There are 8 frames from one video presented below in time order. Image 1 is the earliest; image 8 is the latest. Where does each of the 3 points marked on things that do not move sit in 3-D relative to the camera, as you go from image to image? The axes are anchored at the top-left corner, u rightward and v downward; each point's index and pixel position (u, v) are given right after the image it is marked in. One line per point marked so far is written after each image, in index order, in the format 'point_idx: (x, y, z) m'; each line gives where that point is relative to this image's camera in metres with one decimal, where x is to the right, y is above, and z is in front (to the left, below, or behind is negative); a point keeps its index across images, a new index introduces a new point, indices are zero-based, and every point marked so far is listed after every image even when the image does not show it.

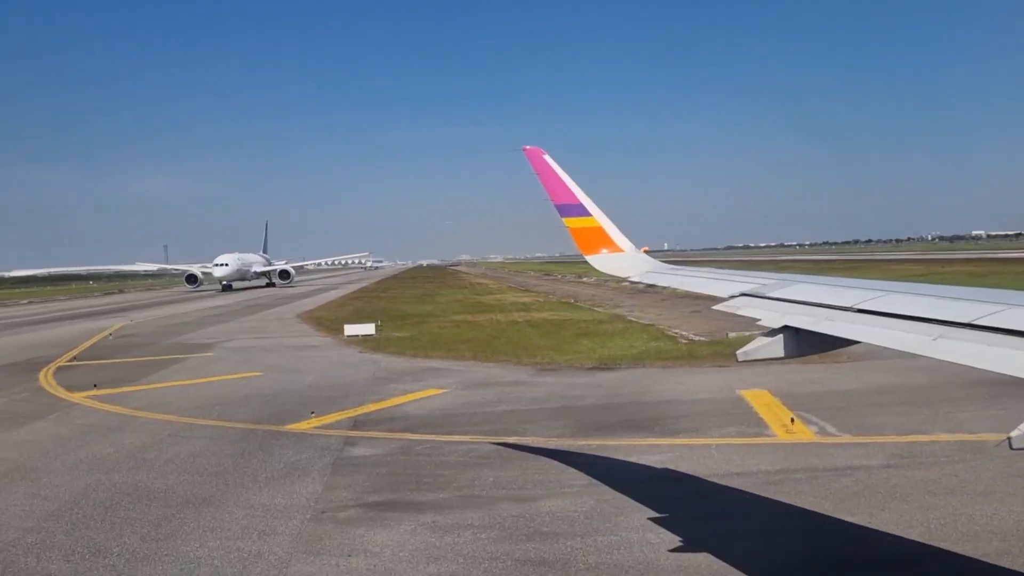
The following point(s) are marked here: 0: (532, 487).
0: (+0.2, -2.0, +7.5) m
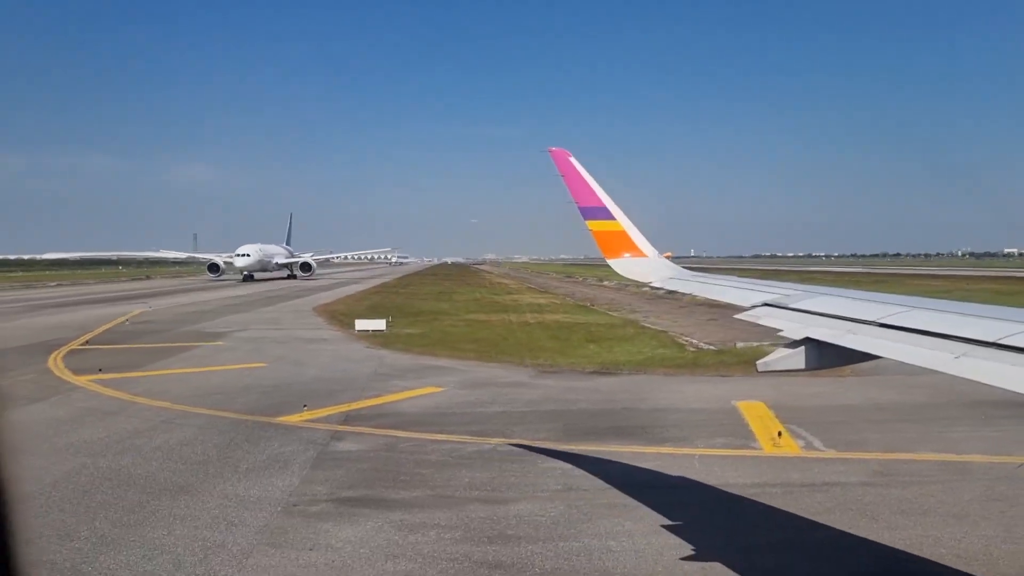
0: (-0.1, -2.0, +7.5) m
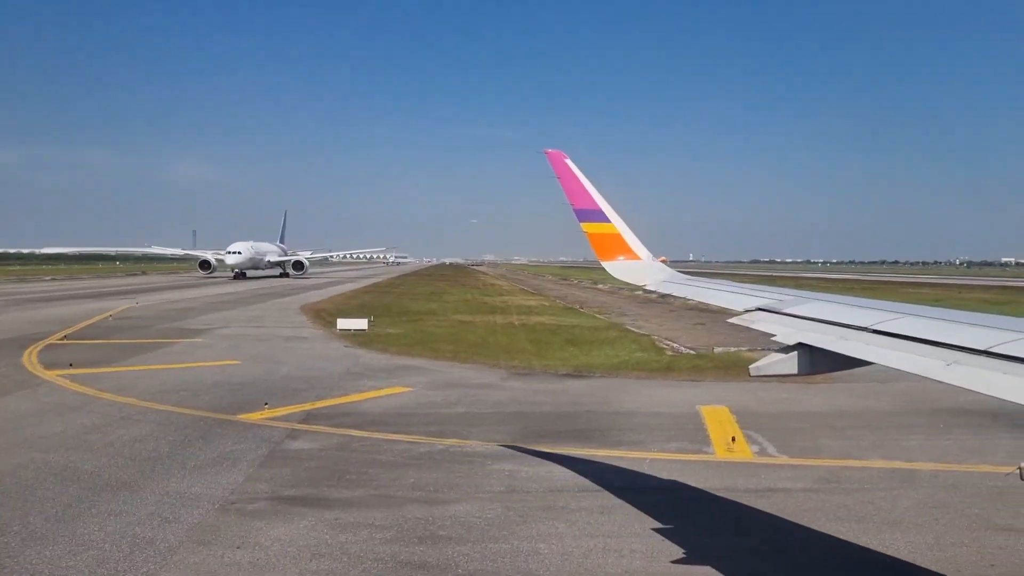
0: (-0.7, -2.0, +7.5) m
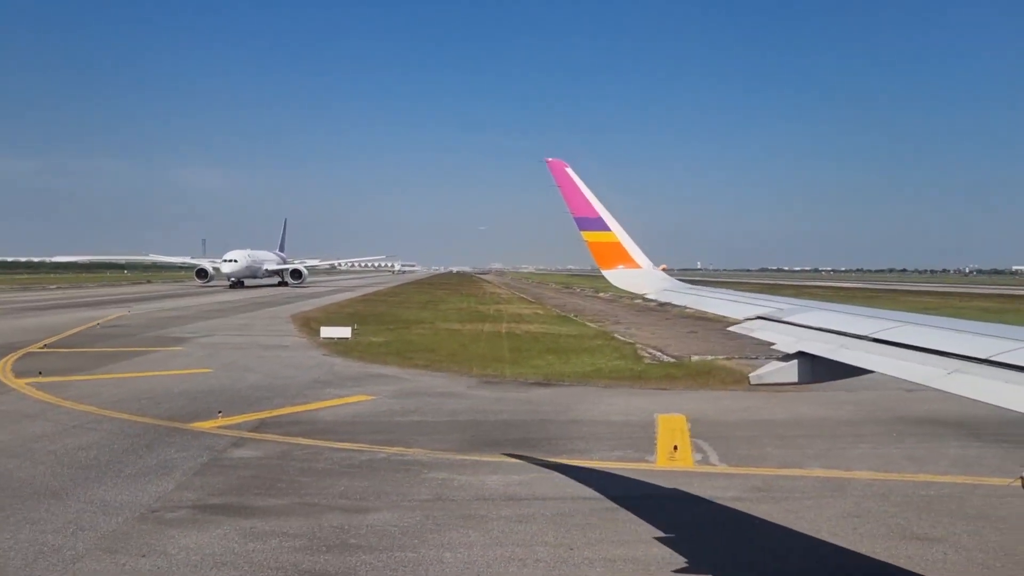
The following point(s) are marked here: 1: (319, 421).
0: (-1.4, -2.1, +7.5) m
1: (-3.0, -2.0, +11.4) m
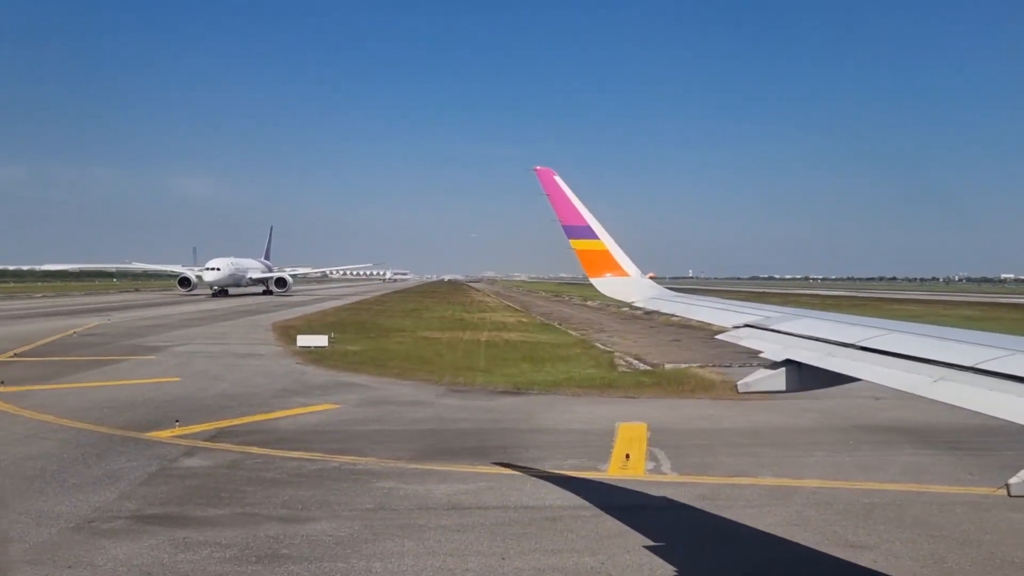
0: (-2.0, -2.2, +7.5) m
1: (-3.6, -2.2, +11.3) m
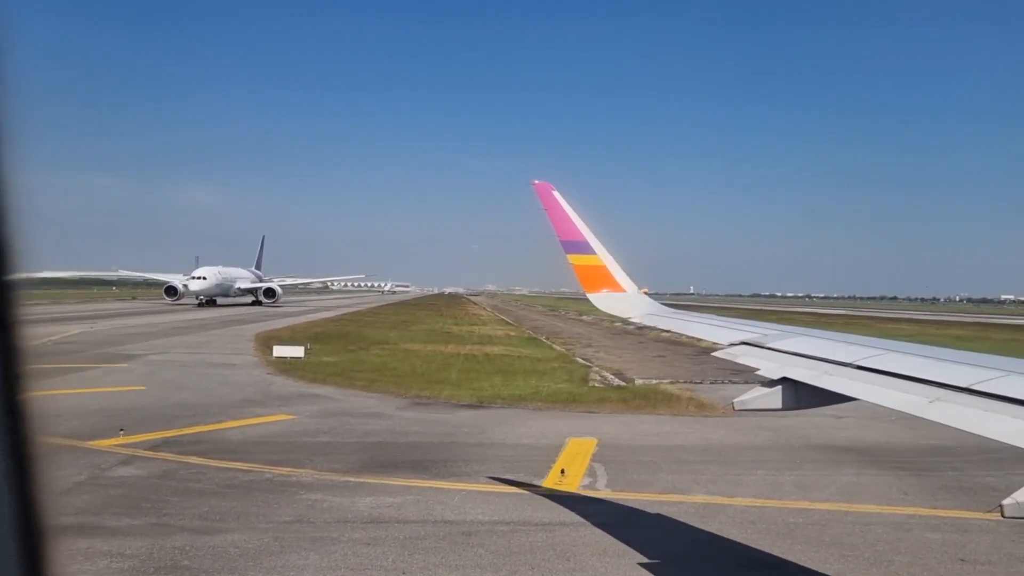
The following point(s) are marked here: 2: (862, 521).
0: (-2.8, -2.3, +7.4) m
1: (-4.4, -2.3, +11.3) m
2: (+3.7, -2.4, +7.8) m
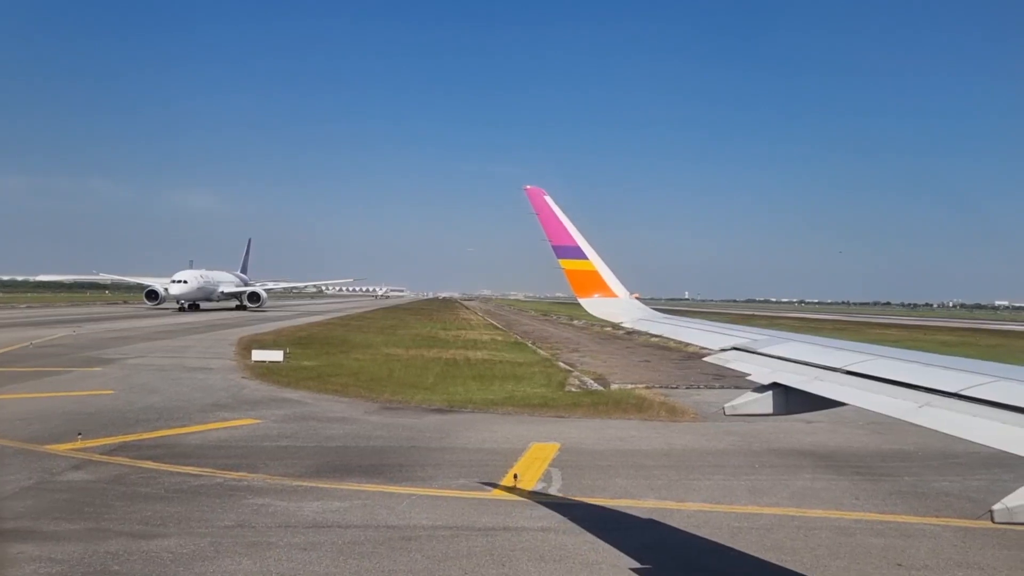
0: (-3.4, -2.3, +7.4) m
1: (-5.0, -2.4, +11.2) m
2: (+3.1, -2.5, +7.8) m
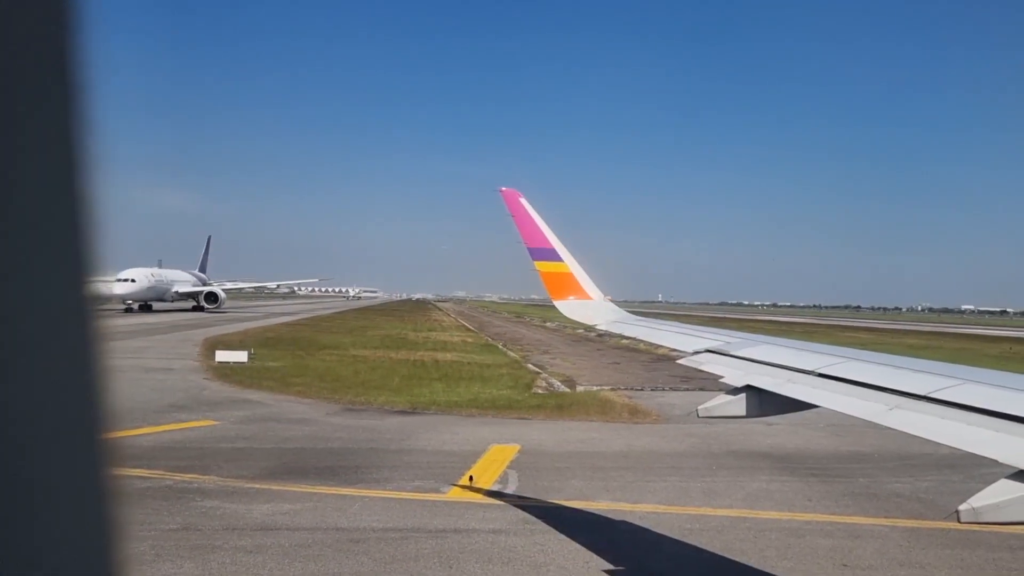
0: (-3.8, -2.3, +7.2) m
1: (-5.6, -2.3, +11.0) m
2: (+2.6, -2.5, +7.8) m
